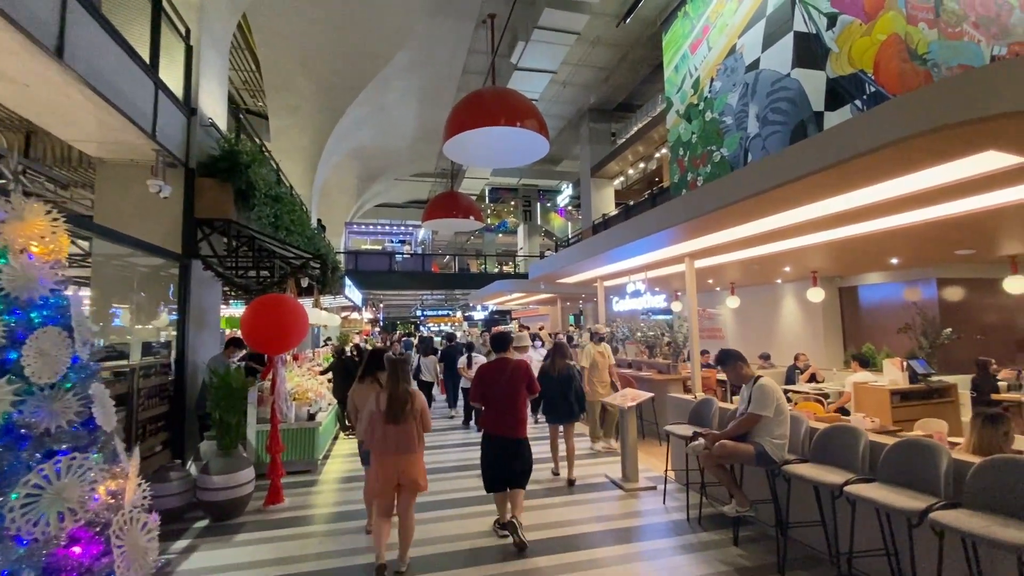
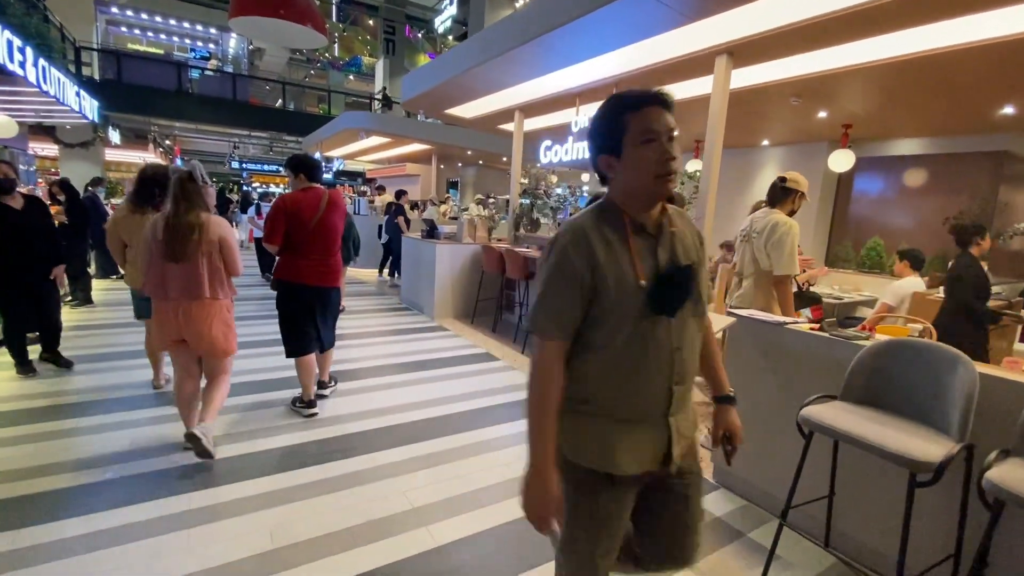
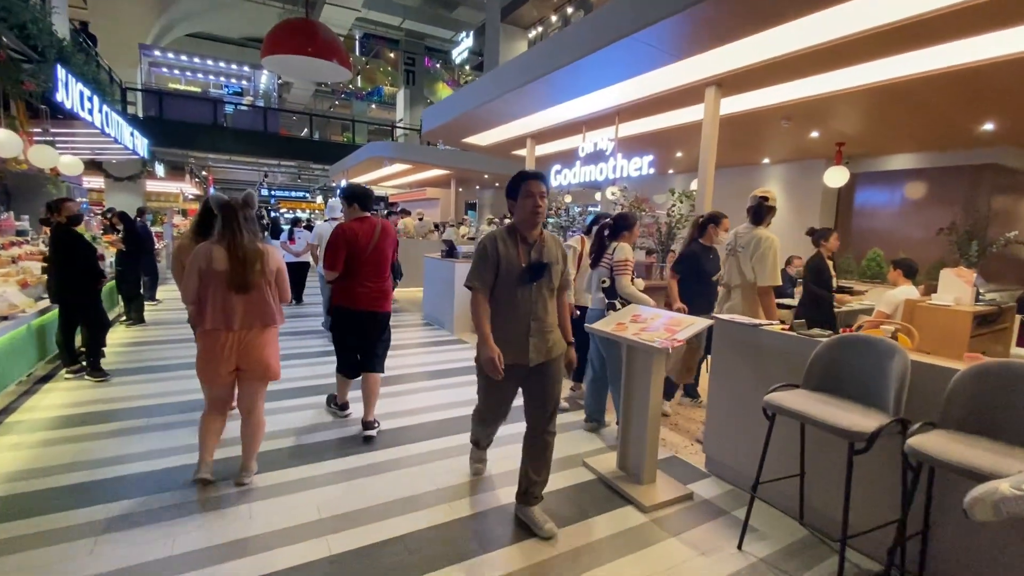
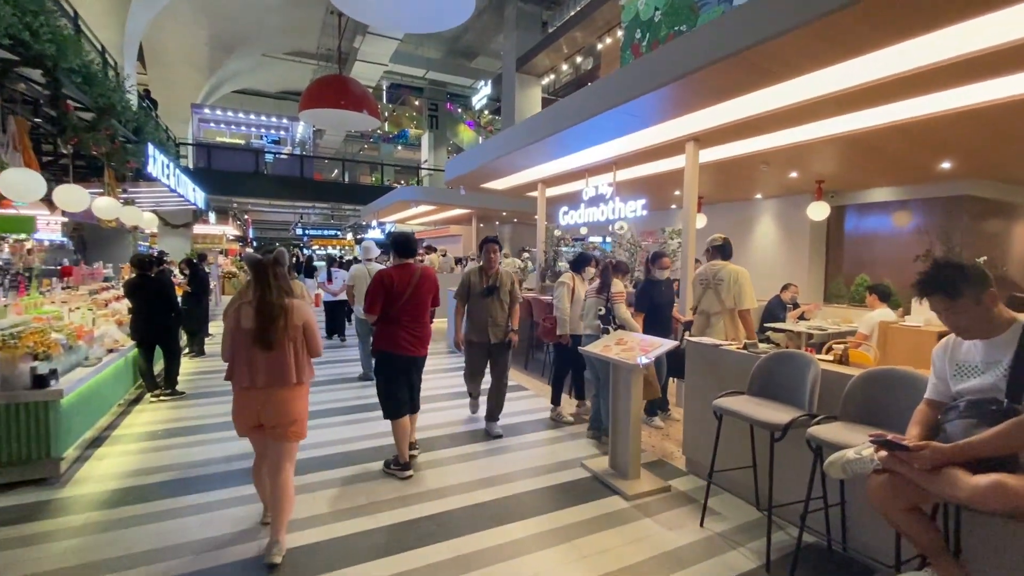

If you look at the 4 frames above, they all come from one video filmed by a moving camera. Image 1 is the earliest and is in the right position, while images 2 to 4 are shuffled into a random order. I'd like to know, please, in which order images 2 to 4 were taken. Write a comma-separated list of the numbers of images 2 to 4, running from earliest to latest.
4, 3, 2
